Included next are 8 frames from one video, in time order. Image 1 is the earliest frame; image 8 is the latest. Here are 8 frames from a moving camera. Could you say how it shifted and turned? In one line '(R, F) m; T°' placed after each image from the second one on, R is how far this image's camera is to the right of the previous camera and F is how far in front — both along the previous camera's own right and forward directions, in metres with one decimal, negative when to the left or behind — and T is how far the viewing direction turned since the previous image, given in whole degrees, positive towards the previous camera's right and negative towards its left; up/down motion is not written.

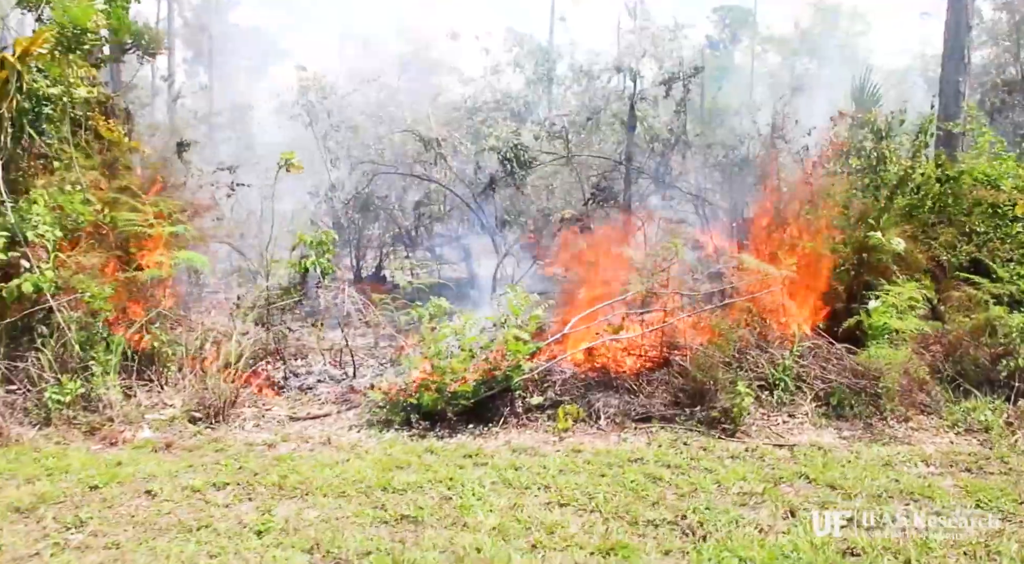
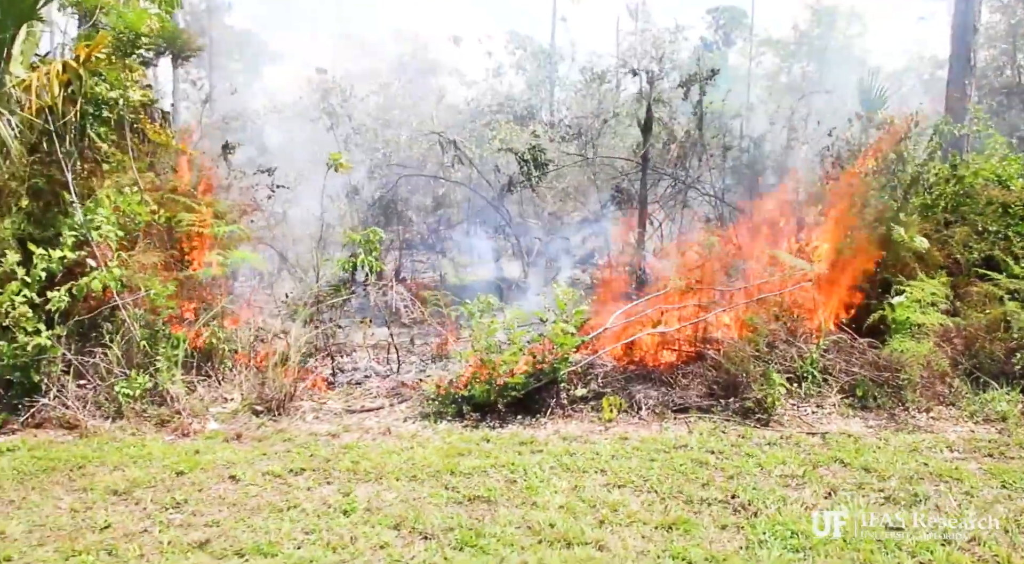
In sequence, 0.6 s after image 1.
(-0.3, -0.3) m; +1°
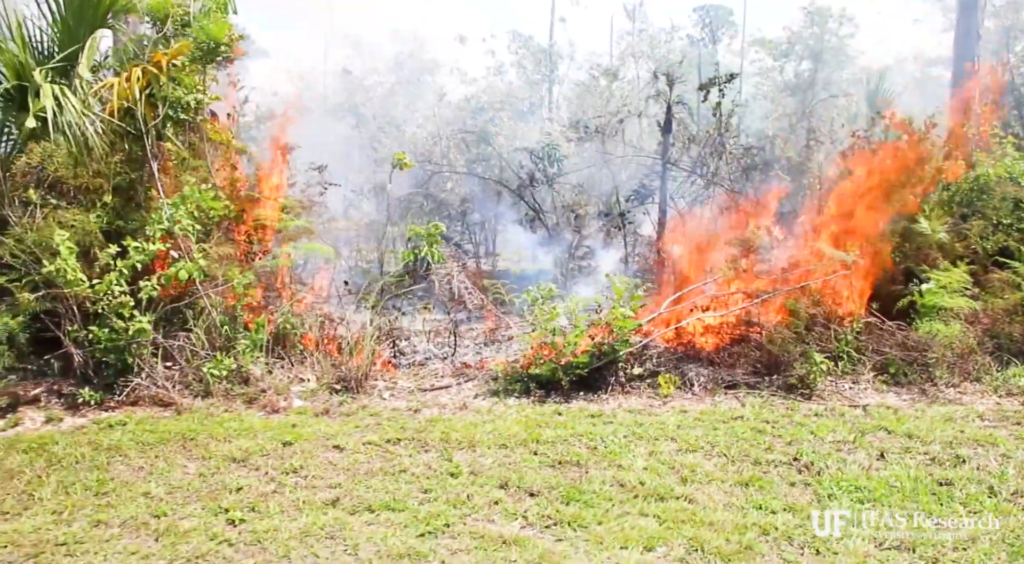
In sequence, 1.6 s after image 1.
(-0.5, -0.4) m; +1°
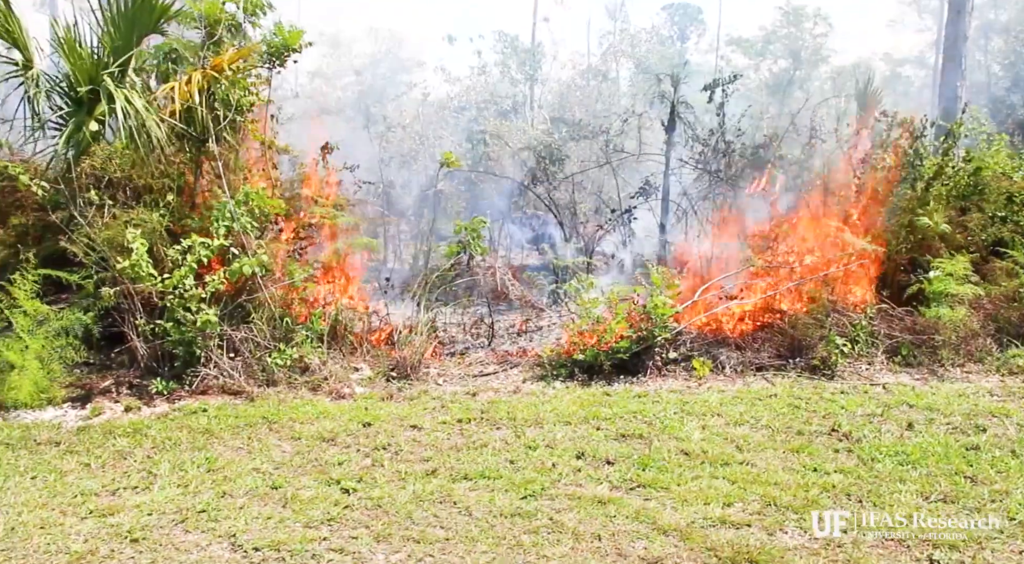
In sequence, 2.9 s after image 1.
(-0.6, -0.4) m; +2°
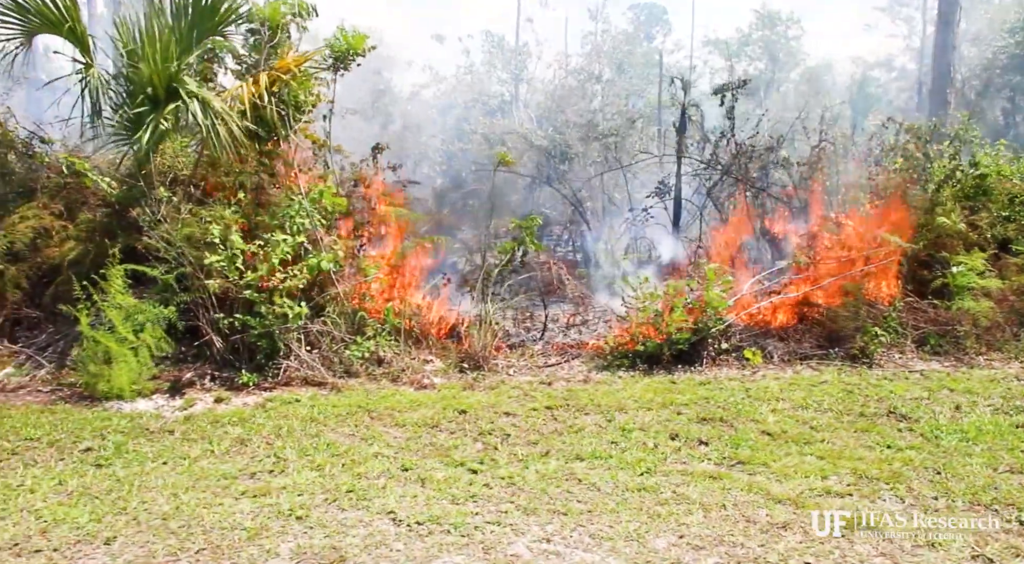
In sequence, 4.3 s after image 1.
(-0.8, -0.3) m; +3°
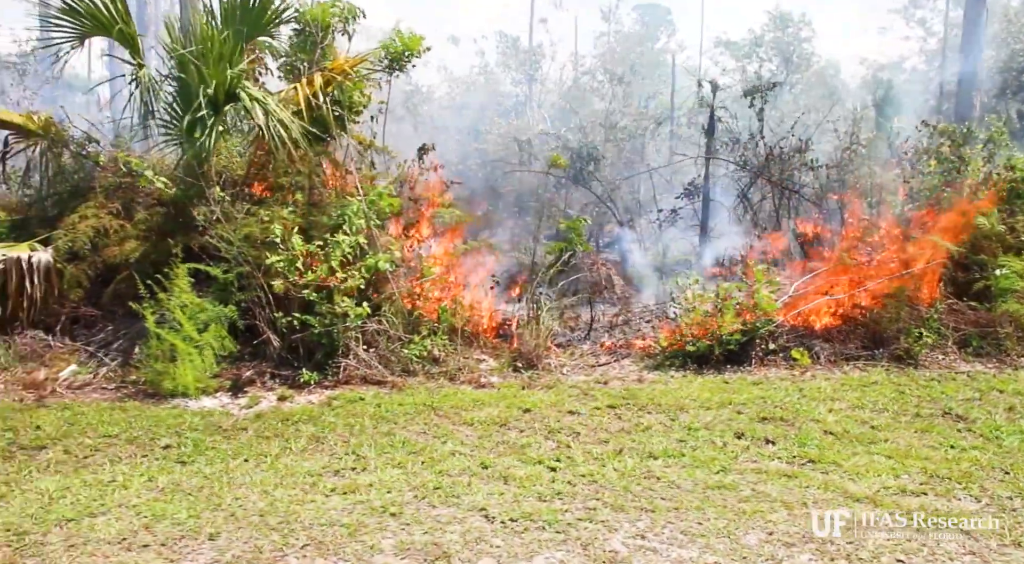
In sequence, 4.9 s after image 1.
(-0.4, -0.1) m; 0°
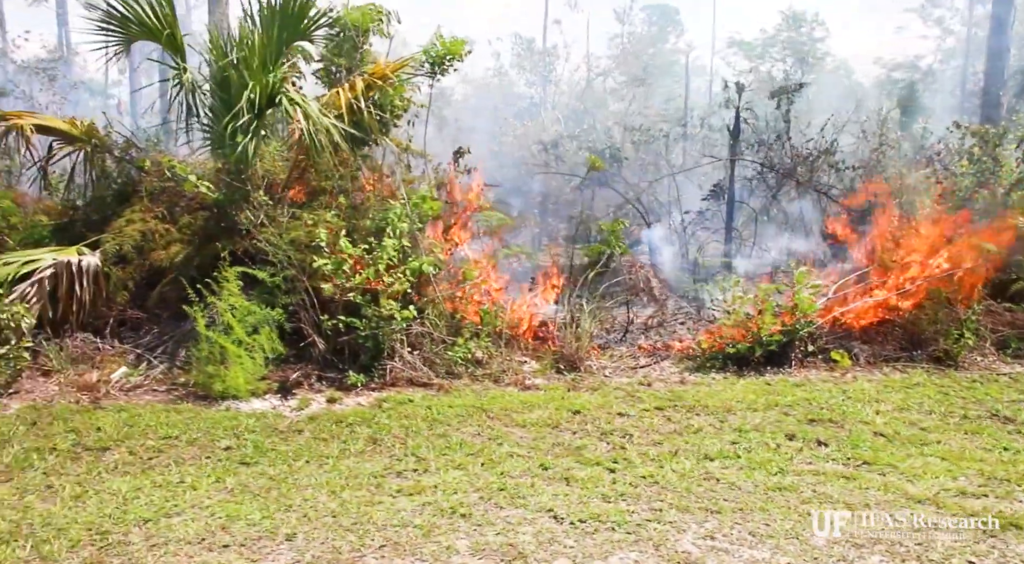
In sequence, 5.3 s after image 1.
(-0.3, -0.1) m; 0°
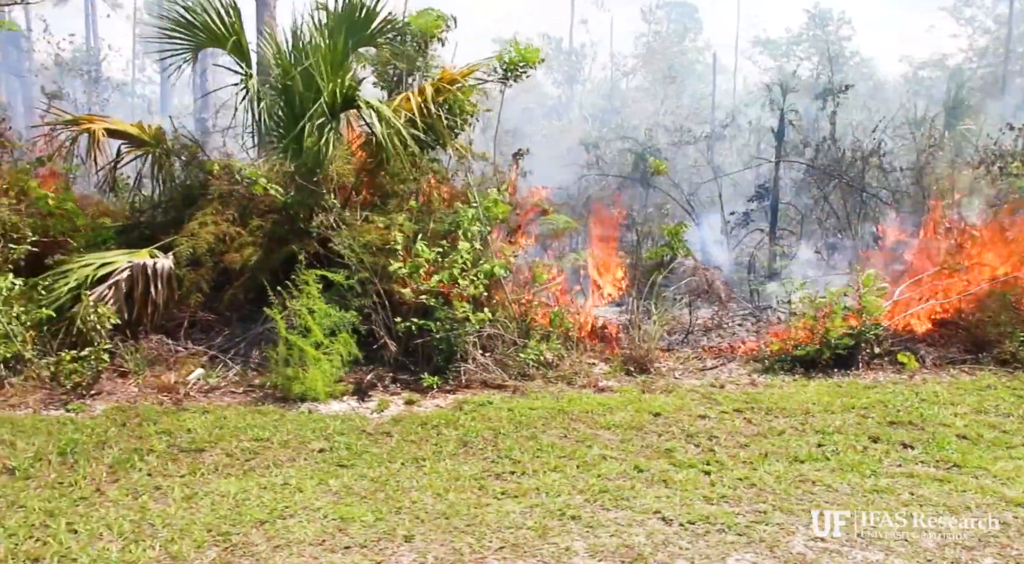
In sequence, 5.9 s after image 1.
(-0.4, -0.1) m; -1°
